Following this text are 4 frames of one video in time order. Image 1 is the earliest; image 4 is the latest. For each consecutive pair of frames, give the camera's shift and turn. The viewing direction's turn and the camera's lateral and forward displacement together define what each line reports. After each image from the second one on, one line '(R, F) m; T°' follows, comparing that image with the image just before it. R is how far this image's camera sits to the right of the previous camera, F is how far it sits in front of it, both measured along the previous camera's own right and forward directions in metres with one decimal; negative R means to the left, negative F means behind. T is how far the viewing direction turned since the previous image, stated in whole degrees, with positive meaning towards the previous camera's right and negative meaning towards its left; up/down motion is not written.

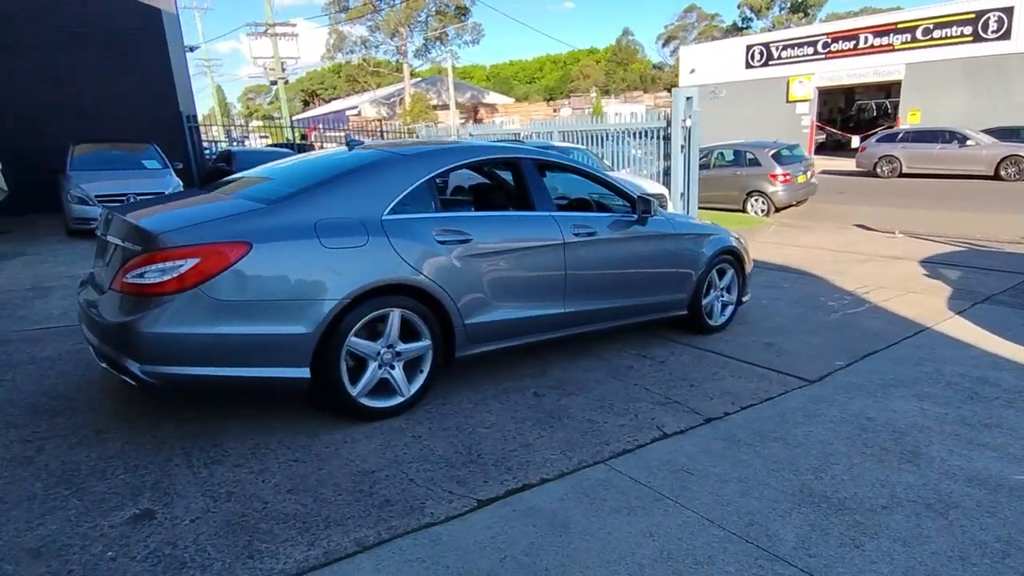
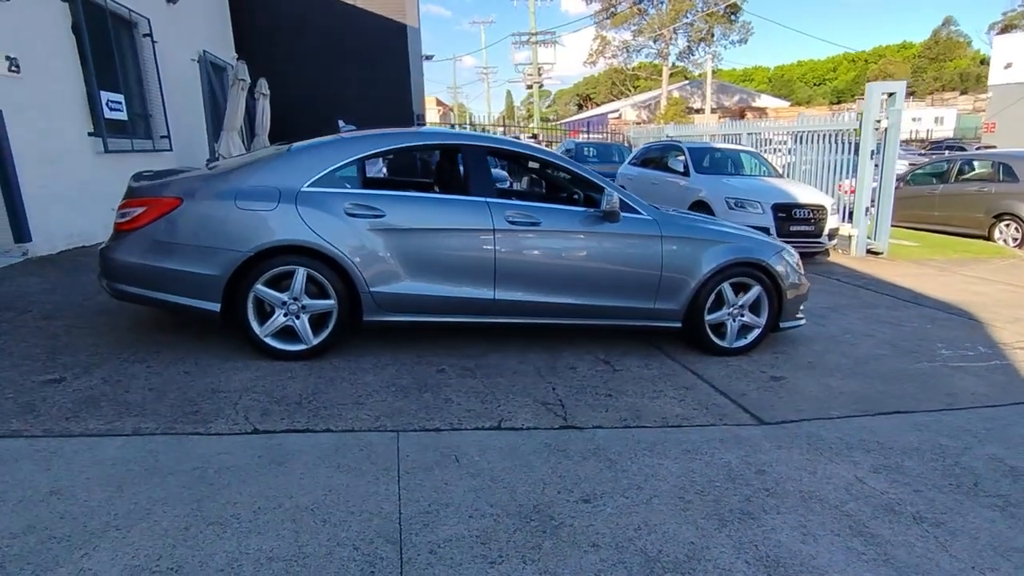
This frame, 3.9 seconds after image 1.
(+2.3, +0.4) m; -25°
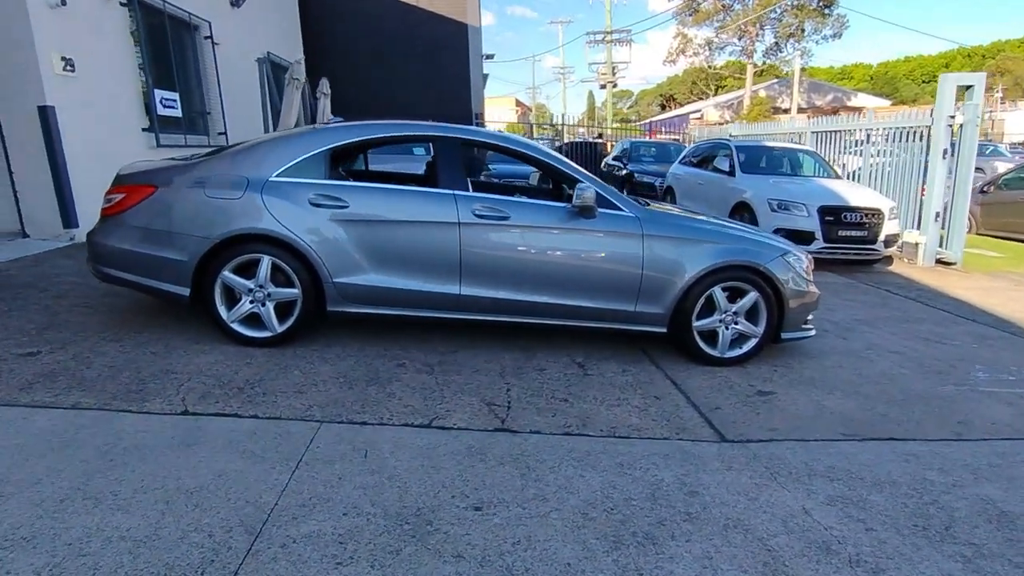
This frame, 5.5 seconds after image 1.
(+0.8, +0.2) m; -8°
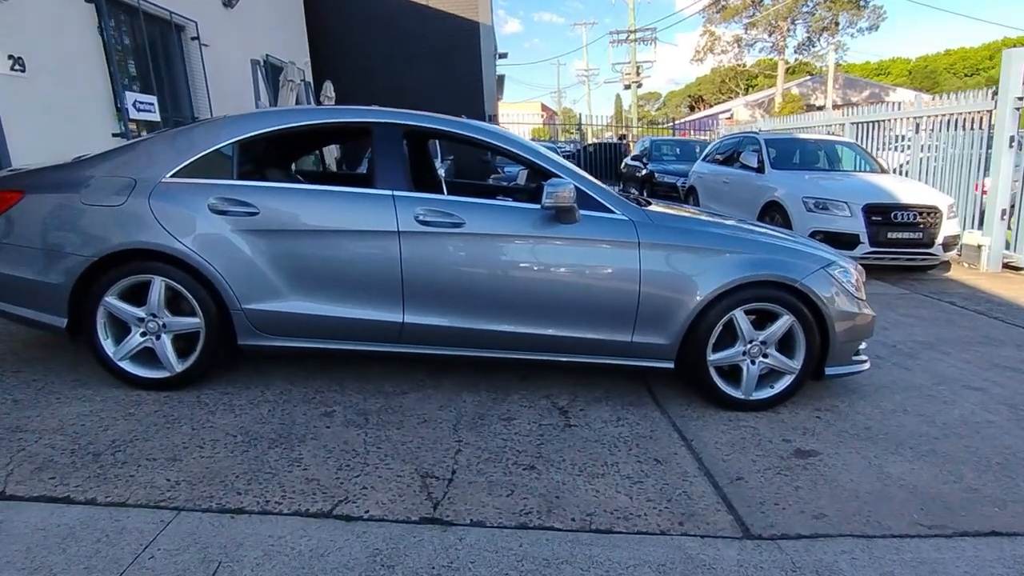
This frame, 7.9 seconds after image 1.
(+0.4, +0.9) m; -3°
